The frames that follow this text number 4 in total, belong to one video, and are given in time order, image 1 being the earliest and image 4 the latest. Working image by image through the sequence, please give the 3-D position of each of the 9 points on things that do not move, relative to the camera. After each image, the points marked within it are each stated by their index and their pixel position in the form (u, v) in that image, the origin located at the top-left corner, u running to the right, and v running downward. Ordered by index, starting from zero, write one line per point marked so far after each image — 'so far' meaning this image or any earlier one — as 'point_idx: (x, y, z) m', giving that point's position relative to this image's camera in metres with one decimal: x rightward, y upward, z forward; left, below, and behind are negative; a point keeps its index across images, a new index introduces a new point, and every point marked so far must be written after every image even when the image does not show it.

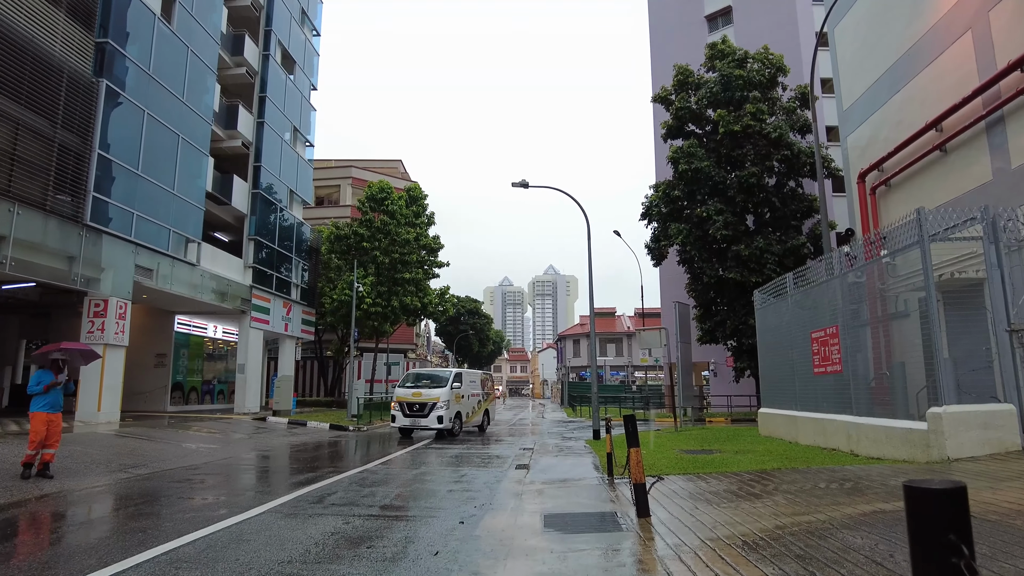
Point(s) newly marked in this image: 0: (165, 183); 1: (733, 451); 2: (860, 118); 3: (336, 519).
0: (-11.0, +3.3, +19.2) m
1: (+4.2, -3.2, +11.6) m
2: (+8.5, +4.2, +14.7) m
3: (-2.0, -2.6, +6.9) m
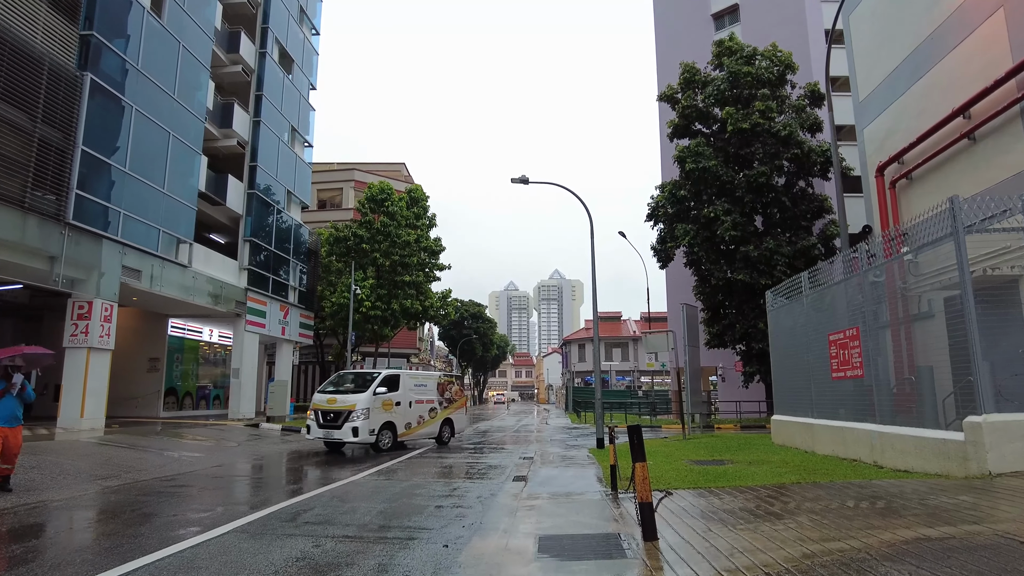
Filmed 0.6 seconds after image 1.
0: (-11.0, +3.3, +18.6) m
1: (+4.2, -3.1, +10.8) m
2: (+8.4, +4.2, +13.9) m
3: (-2.1, -2.6, +6.2) m
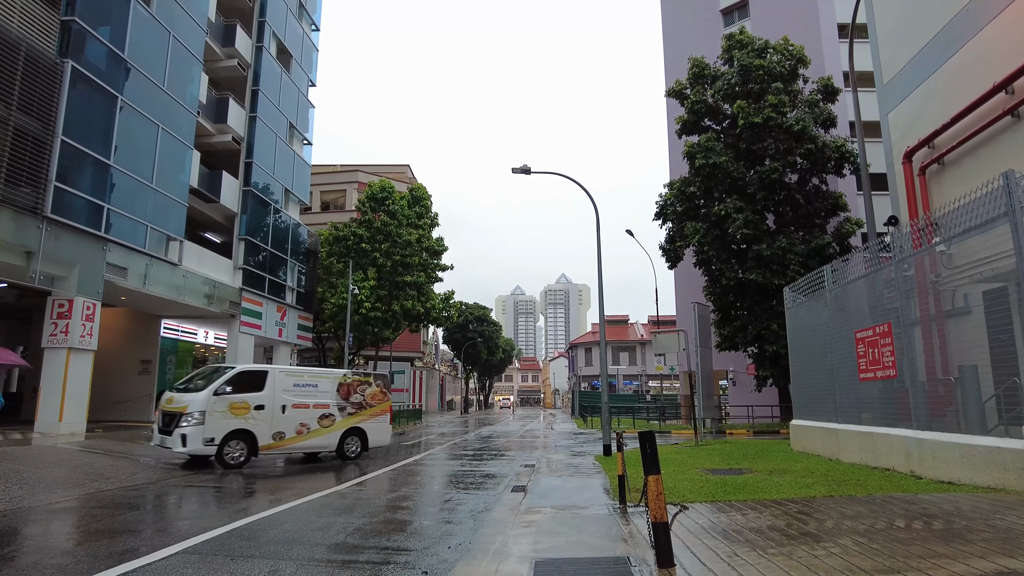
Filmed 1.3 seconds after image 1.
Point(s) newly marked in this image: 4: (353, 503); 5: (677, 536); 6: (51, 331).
0: (-11.0, +3.3, +17.9) m
1: (+4.2, -3.0, +9.9) m
2: (+8.5, +4.3, +13.0) m
3: (-2.2, -2.4, +5.3) m
4: (-2.2, -2.9, +8.2) m
5: (+1.6, -2.4, +5.9) m
6: (-11.6, -1.1, +15.2) m
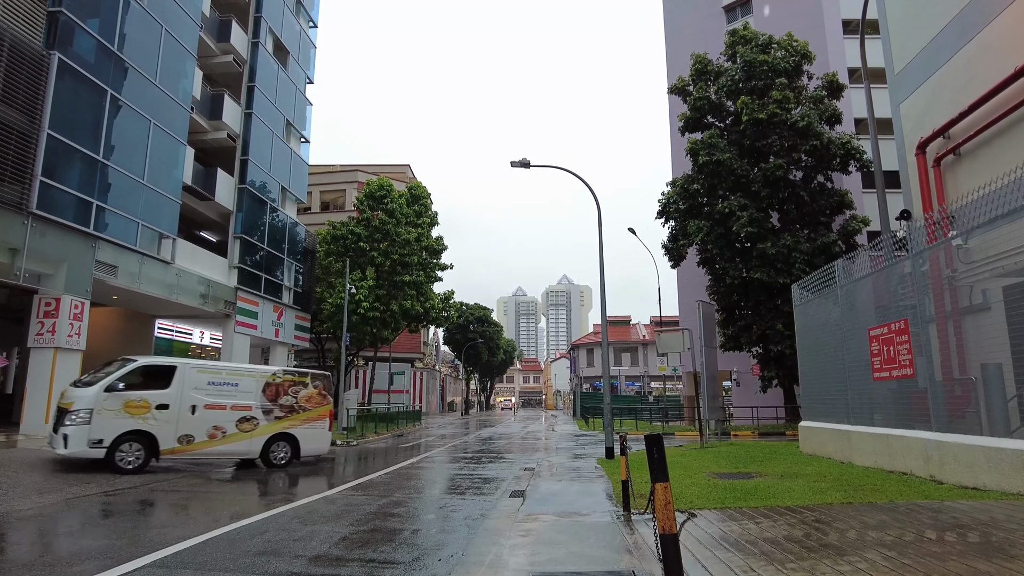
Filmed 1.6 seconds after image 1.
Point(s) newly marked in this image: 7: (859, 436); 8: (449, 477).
0: (-11.0, +3.4, +17.5) m
1: (+4.1, -2.9, +9.5) m
2: (+8.4, +4.3, +12.6) m
3: (-2.2, -2.3, +4.9) m
4: (-2.2, -2.8, +7.8) m
5: (+1.6, -2.3, +5.5) m
6: (-11.6, -1.0, +14.8) m
7: (+6.4, -2.7, +11.1) m
8: (-1.2, -3.6, +11.5) m
